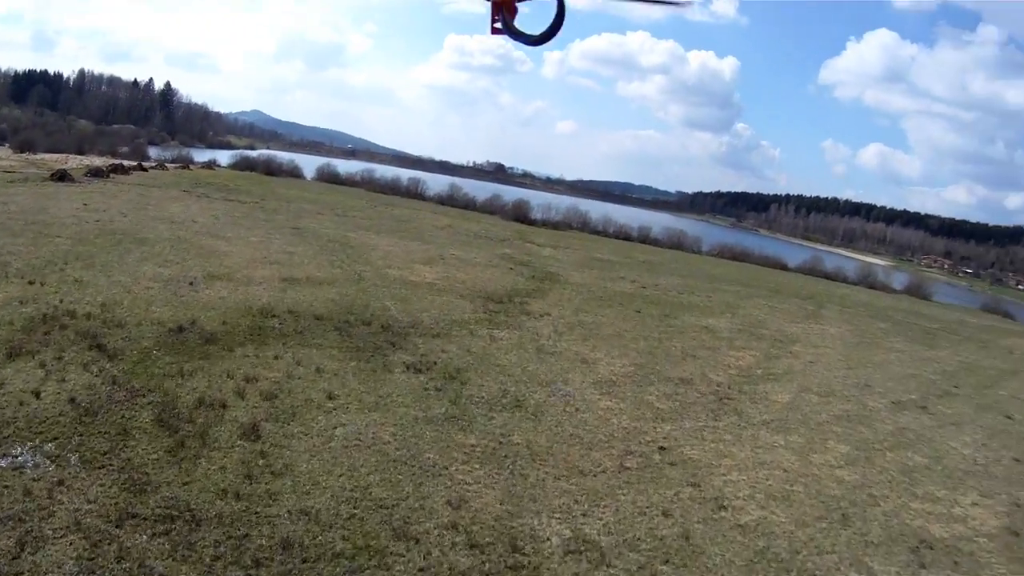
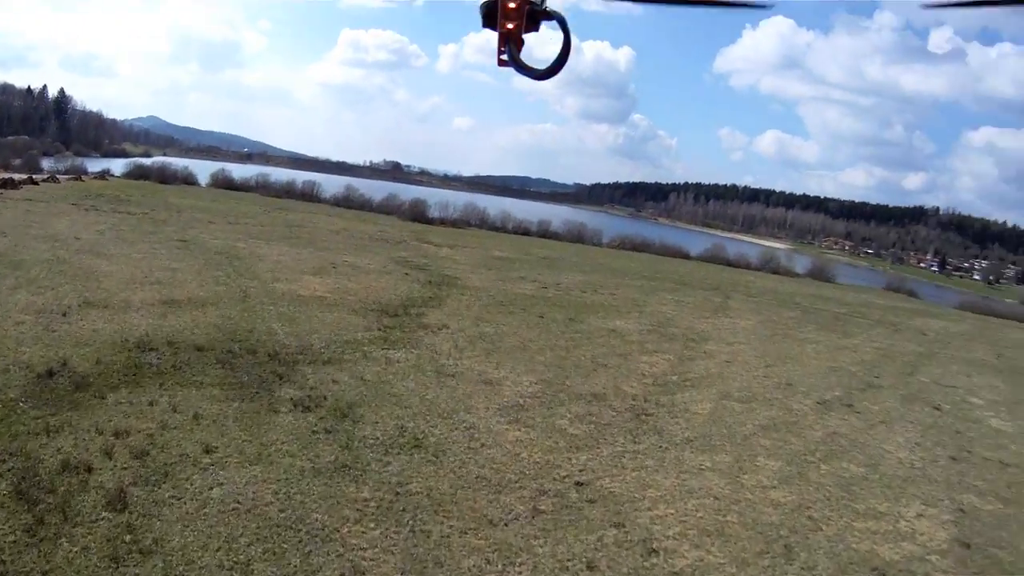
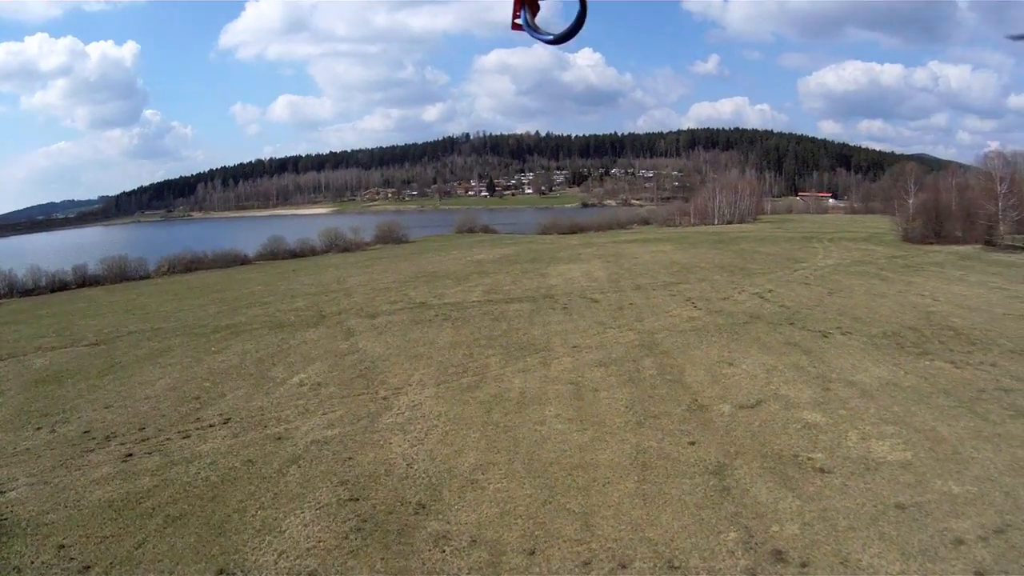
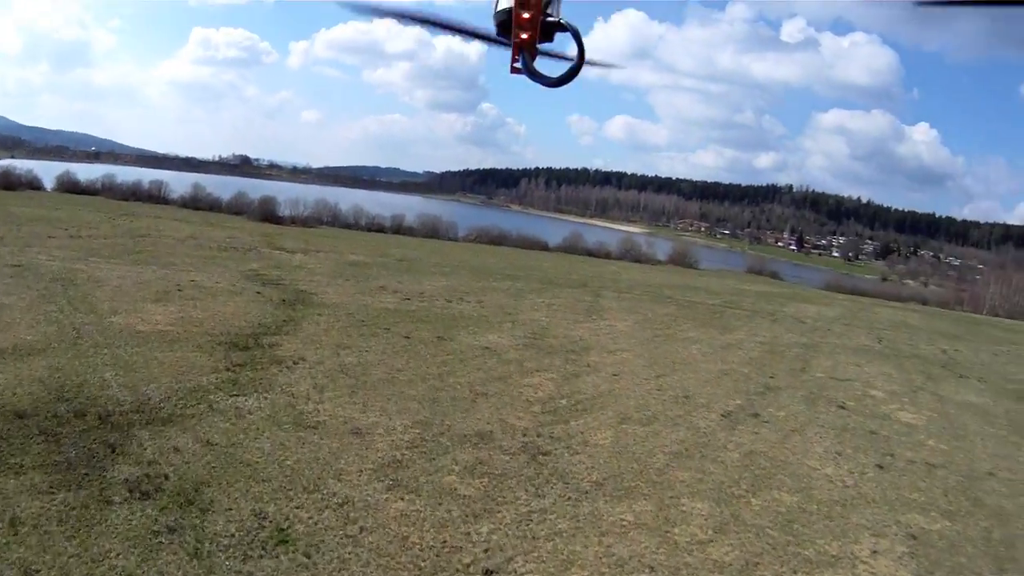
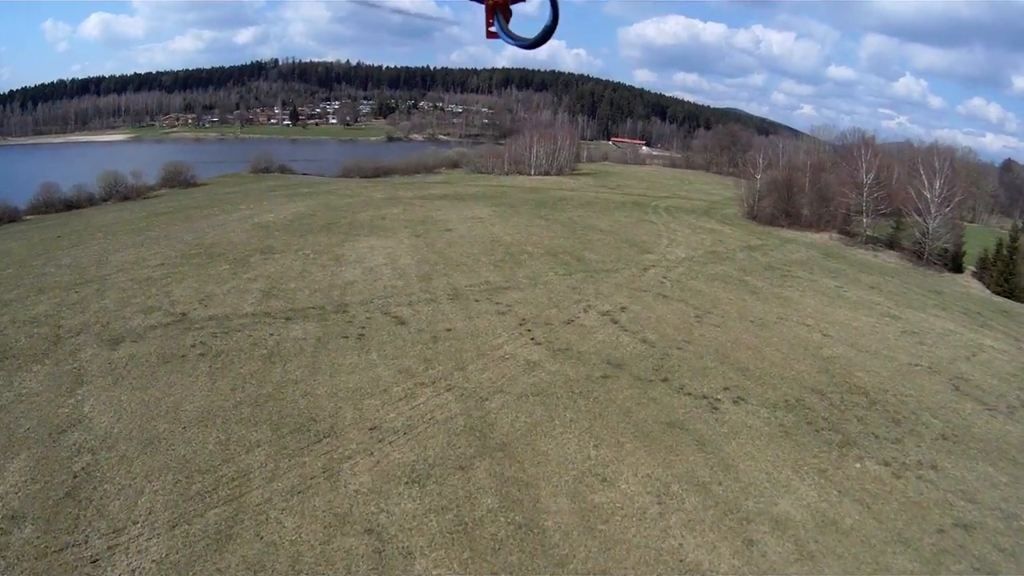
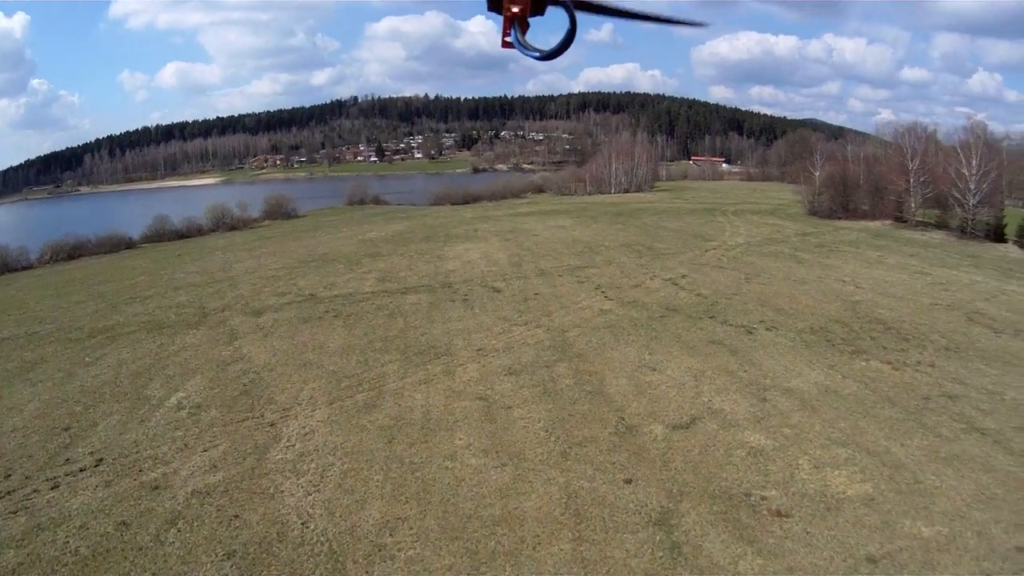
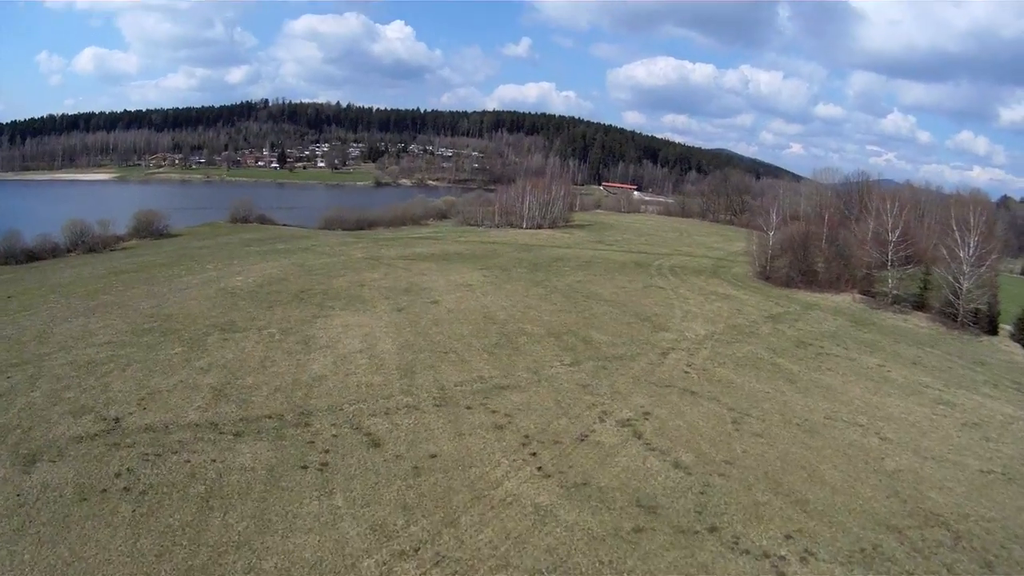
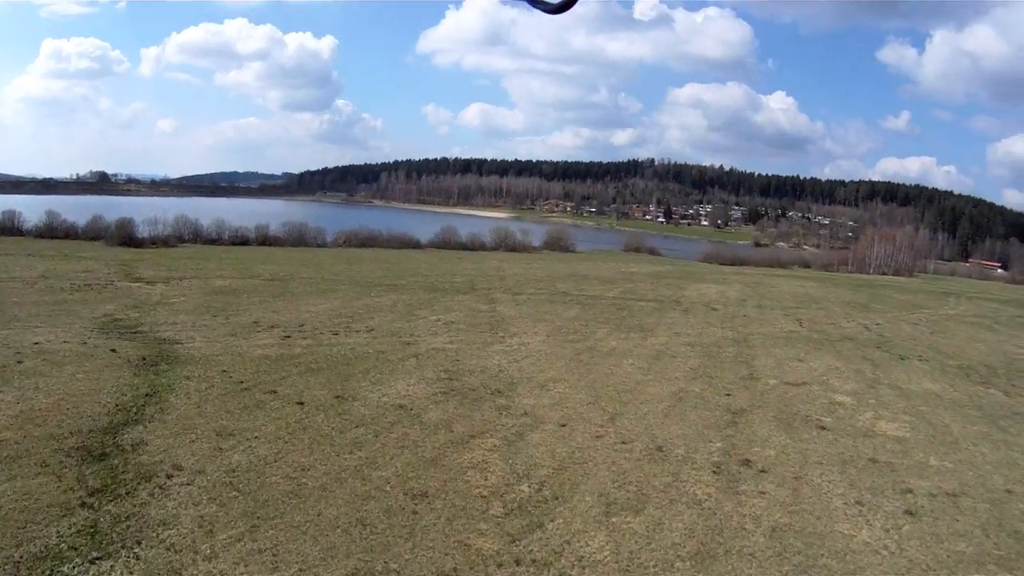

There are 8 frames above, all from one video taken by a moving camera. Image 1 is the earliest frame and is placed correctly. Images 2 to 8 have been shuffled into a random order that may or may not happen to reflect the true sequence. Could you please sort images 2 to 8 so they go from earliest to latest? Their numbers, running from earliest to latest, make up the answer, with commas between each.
2, 4, 8, 3, 6, 5, 7
